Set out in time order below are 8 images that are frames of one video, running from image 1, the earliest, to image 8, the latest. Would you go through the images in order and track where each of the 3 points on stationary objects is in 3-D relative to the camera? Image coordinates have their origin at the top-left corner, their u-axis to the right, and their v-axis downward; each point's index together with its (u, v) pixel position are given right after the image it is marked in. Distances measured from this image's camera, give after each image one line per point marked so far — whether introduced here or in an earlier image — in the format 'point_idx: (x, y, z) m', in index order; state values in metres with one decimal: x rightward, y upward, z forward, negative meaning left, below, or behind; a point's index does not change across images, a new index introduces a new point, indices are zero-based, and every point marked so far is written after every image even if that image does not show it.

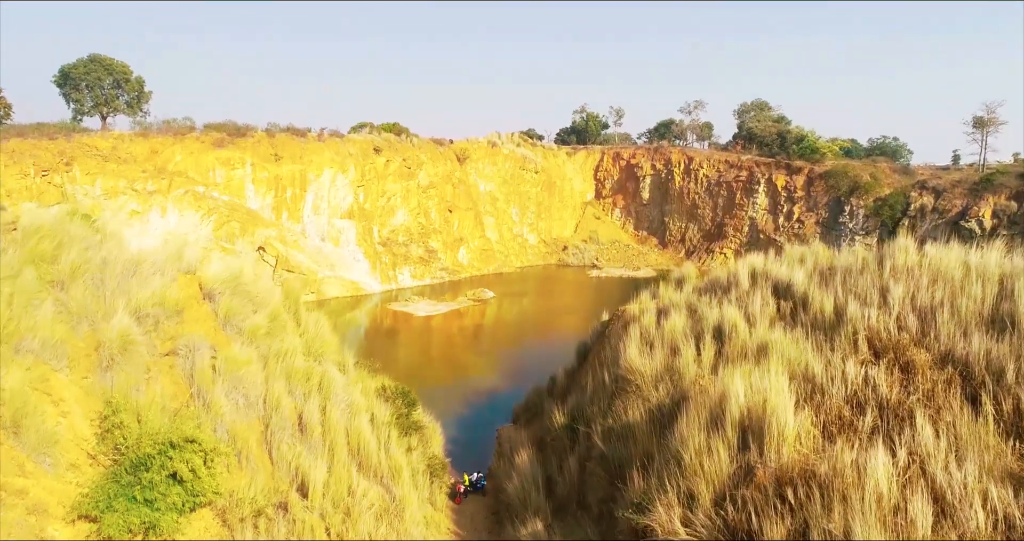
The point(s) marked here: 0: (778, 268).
0: (+3.6, +0.1, +7.4) m
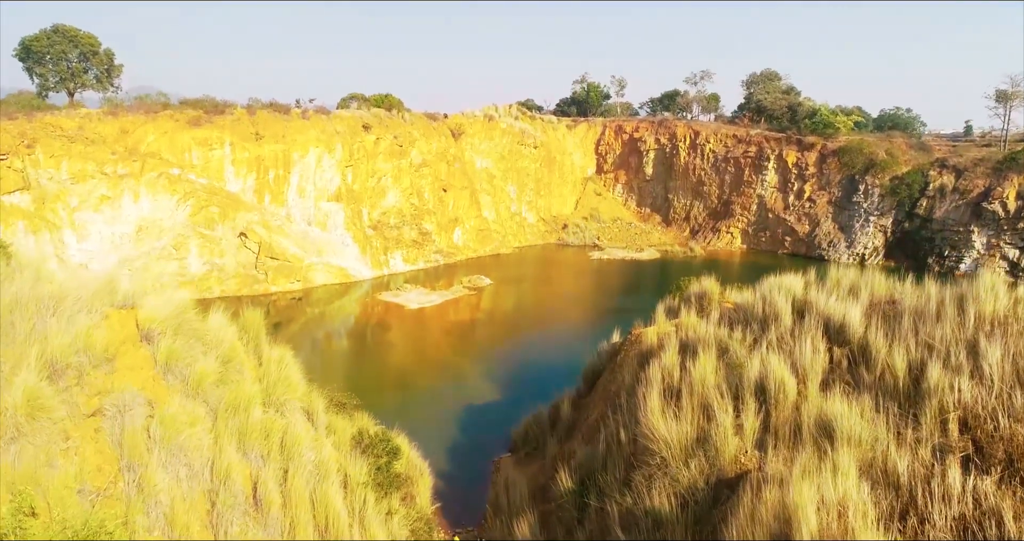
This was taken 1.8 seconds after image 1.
0: (+3.6, -0.3, +6.3) m
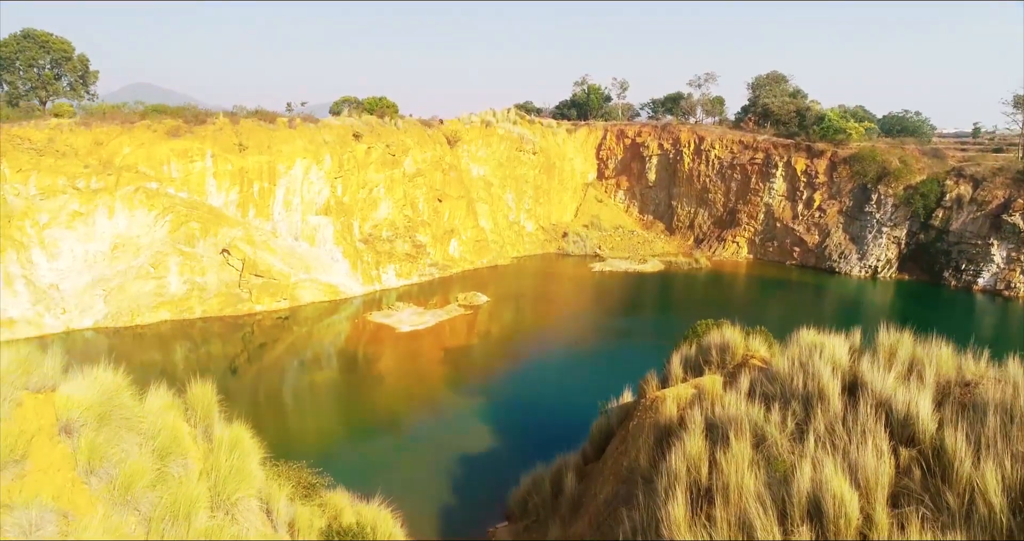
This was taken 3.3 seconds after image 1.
0: (+3.5, -1.0, +5.2) m
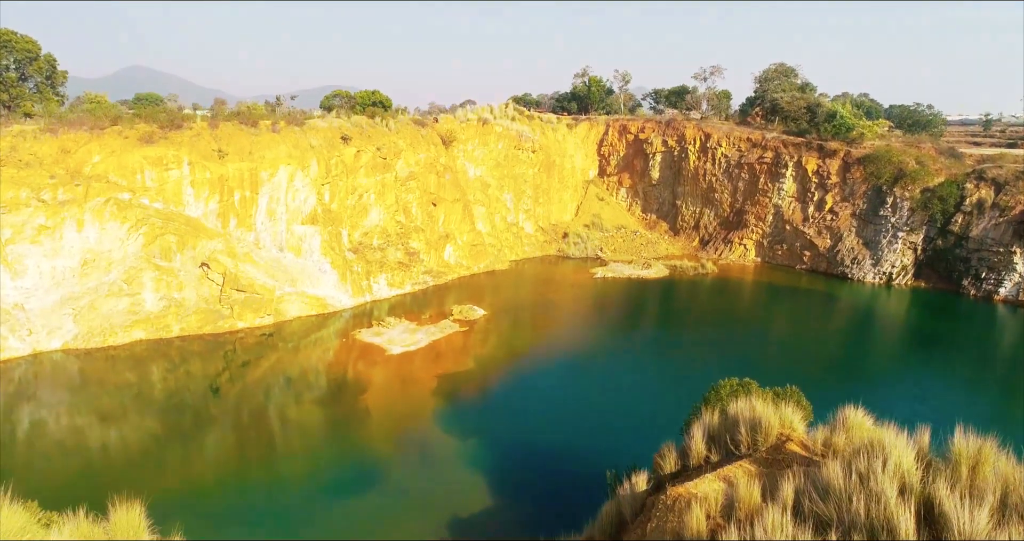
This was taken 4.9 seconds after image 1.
0: (+3.5, -1.8, +4.2) m
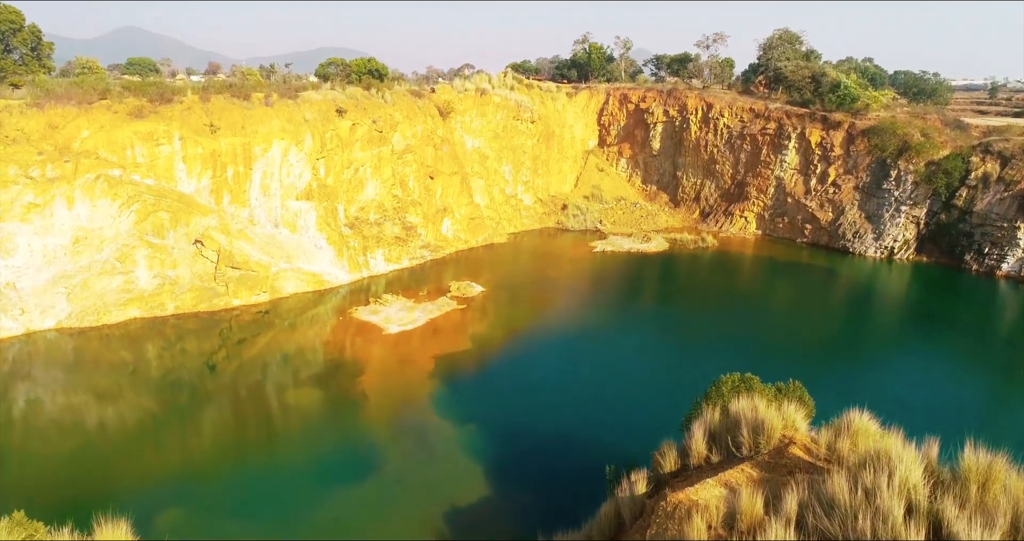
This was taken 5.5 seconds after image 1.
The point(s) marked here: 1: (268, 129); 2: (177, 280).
0: (+3.5, -2.0, +4.0) m
1: (-8.7, +5.1, +19.3) m
2: (-10.5, -0.3, +17.1) m
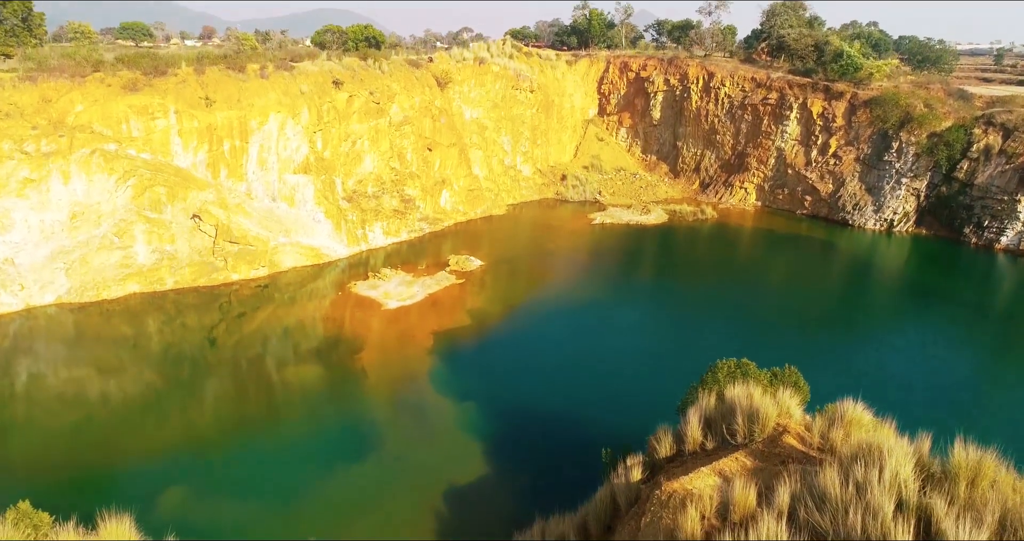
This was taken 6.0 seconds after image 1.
0: (+3.5, -2.0, +4.1) m
1: (-8.7, +6.0, +18.9) m
2: (-10.6, +0.5, +17.1) m
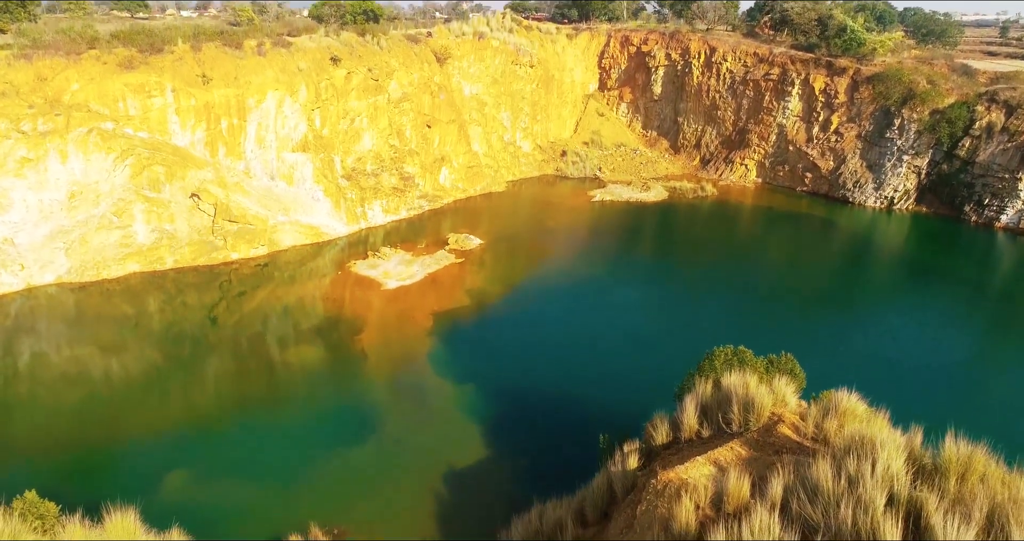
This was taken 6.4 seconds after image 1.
0: (+3.5, -2.0, +4.2) m
1: (-8.7, +6.7, +18.6) m
2: (-10.6, +1.1, +17.0) m
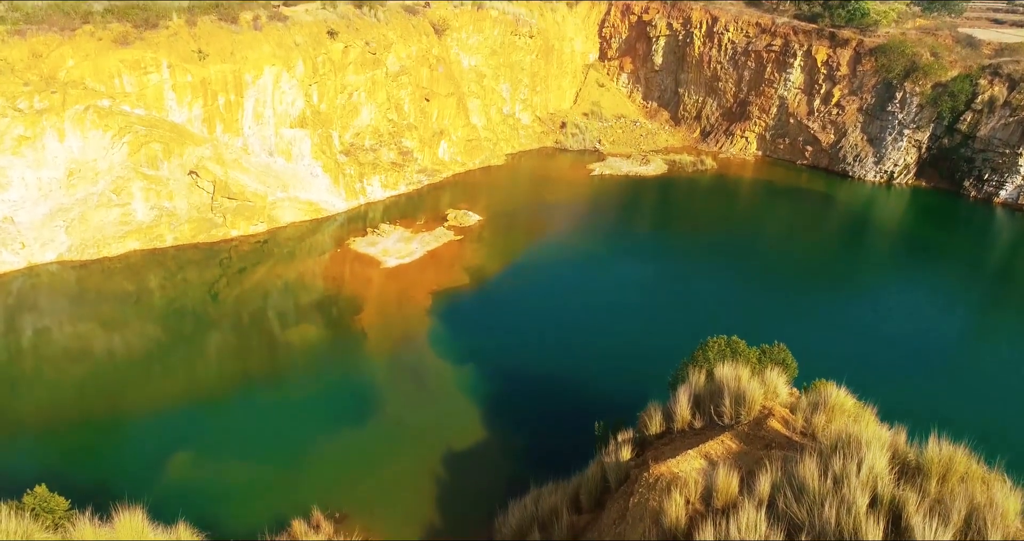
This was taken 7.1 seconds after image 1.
0: (+3.5, -2.1, +4.5) m
1: (-8.7, +7.5, +18.3) m
2: (-10.6, +1.8, +17.0) m
